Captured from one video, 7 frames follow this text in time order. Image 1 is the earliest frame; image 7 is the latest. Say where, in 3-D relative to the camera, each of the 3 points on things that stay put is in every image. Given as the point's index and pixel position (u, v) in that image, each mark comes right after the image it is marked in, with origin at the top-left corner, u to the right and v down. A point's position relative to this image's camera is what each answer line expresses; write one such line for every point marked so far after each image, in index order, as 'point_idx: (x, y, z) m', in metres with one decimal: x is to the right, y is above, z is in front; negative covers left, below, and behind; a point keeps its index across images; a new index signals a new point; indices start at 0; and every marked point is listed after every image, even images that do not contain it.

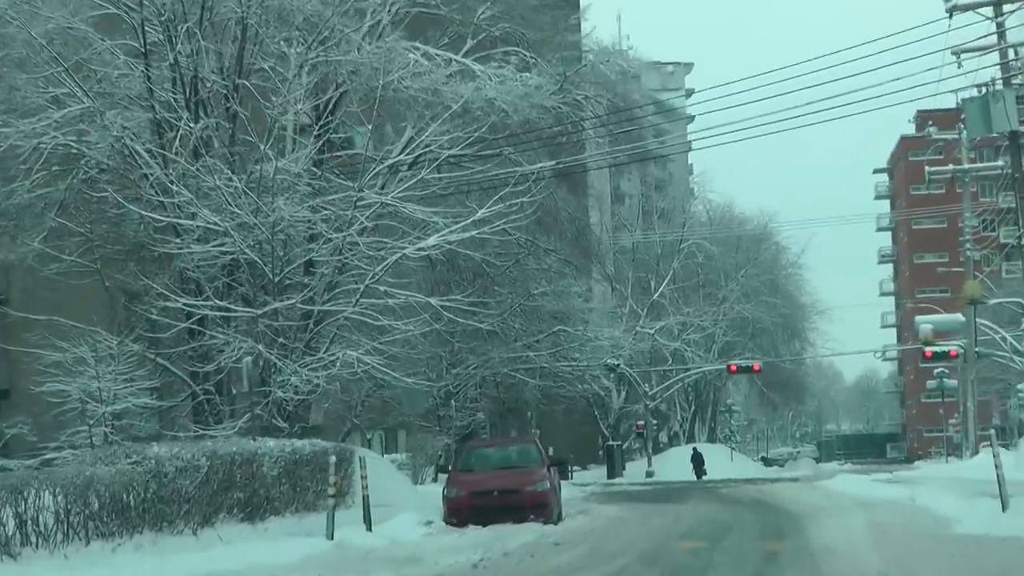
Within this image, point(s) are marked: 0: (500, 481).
0: (-0.1, -1.8, +19.6) m
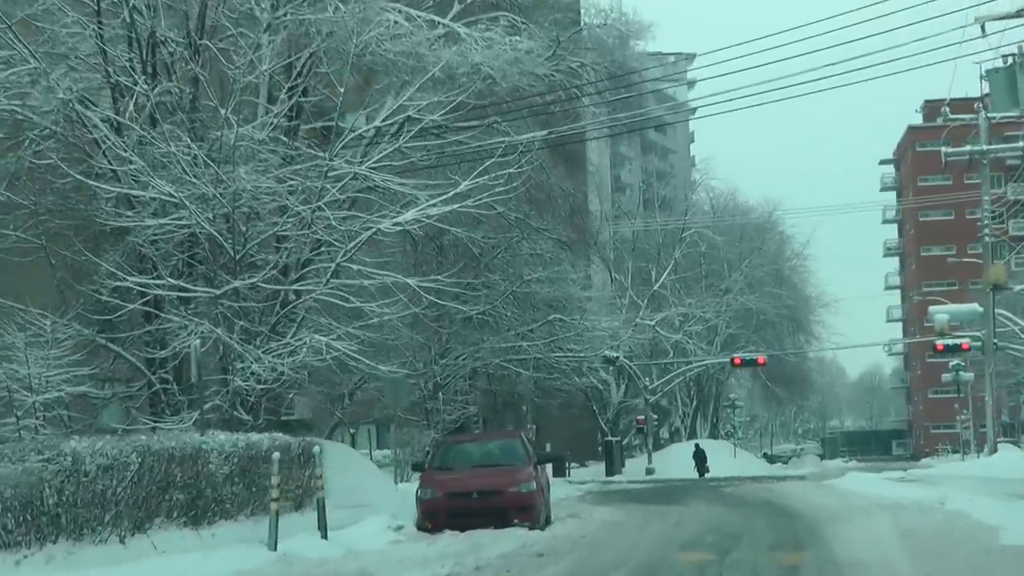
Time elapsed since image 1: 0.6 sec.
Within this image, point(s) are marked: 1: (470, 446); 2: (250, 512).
0: (-0.3, -1.6, +17.5) m
1: (-0.4, -1.4, +18.8) m
2: (-2.1, -1.8, +16.9) m
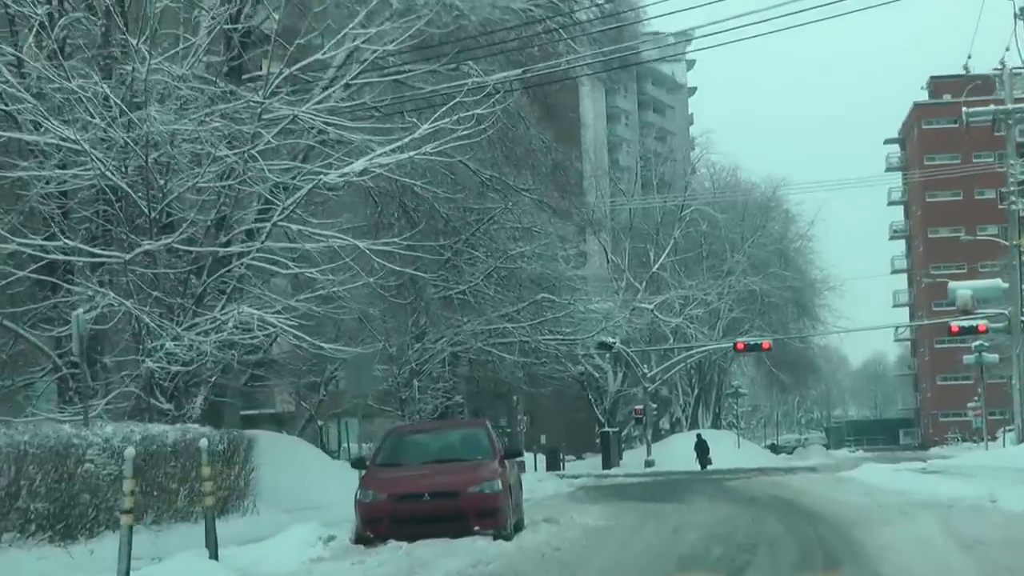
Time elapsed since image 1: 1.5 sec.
0: (-0.5, -1.3, +14.3) m
1: (-0.6, -1.1, +15.5) m
2: (-2.4, -1.5, +13.7) m
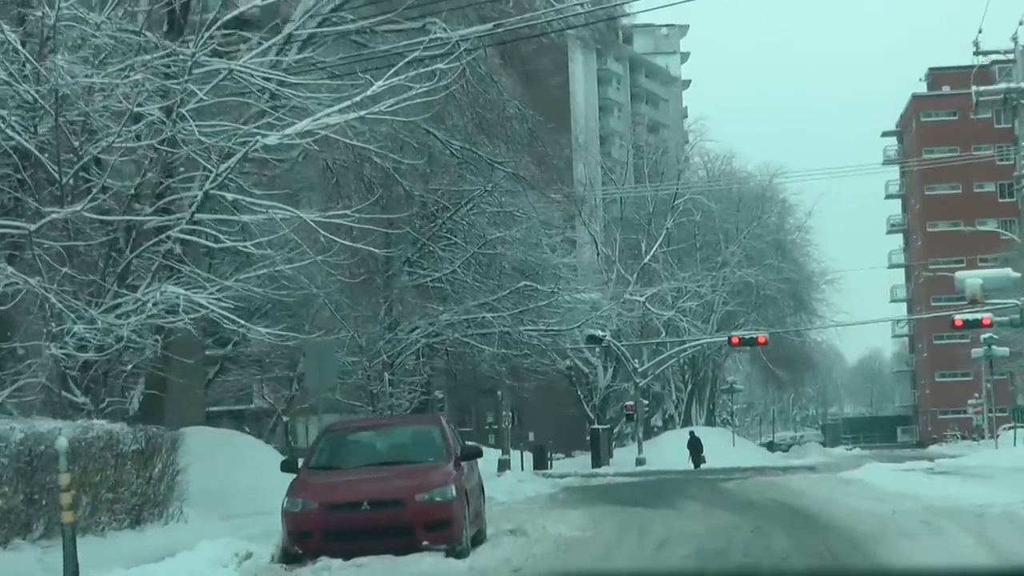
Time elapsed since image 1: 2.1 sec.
0: (-0.8, -1.1, +12.1) m
1: (-0.9, -0.9, +13.4) m
2: (-2.6, -1.3, +11.5) m
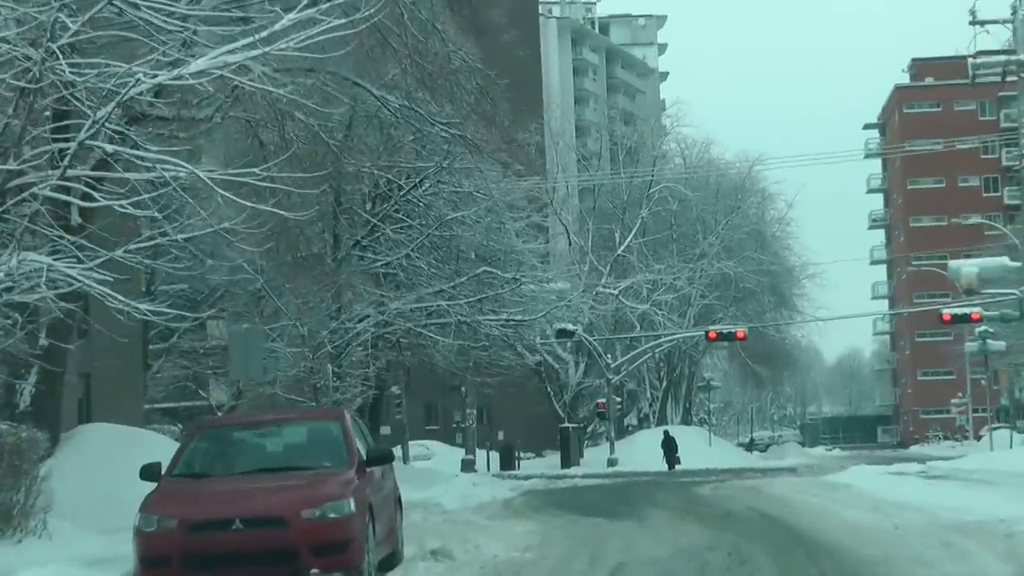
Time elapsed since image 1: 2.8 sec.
0: (-1.2, -0.9, +9.6) m
1: (-1.3, -0.8, +10.9) m
2: (-3.0, -1.2, +9.0) m
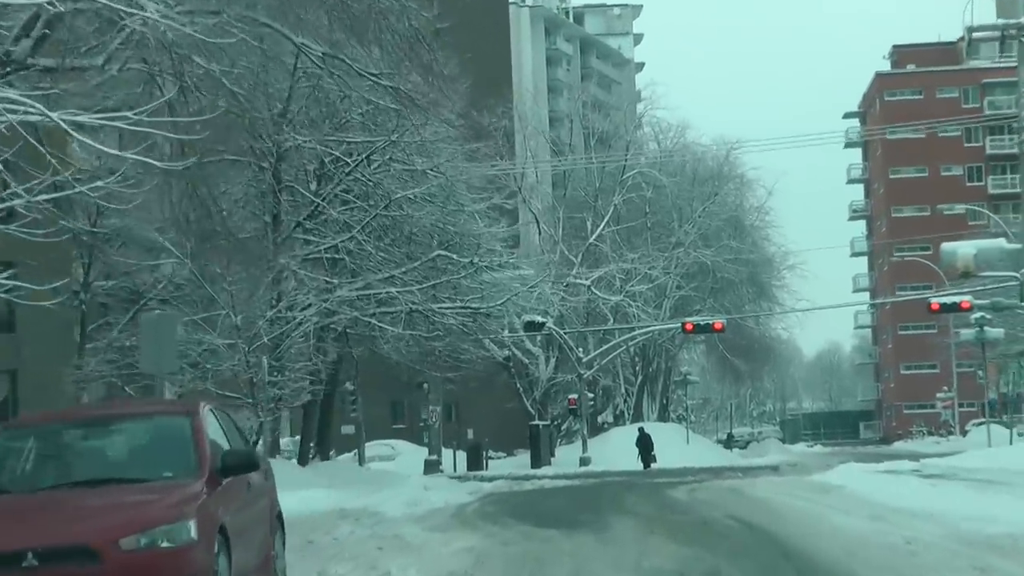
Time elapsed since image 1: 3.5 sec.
0: (-1.5, -0.8, +7.1) m
1: (-1.6, -0.6, +8.4) m
2: (-3.3, -1.0, +6.5) m
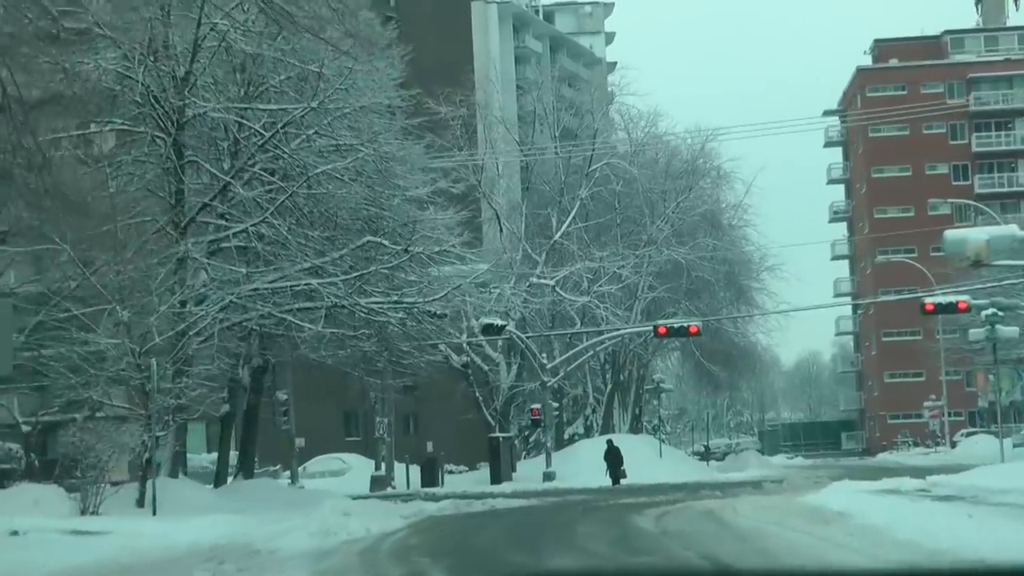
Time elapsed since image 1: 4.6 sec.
0: (-1.9, -0.6, +3.4) m
1: (-2.1, -0.4, +4.6) m
2: (-3.7, -0.8, +2.8) m
